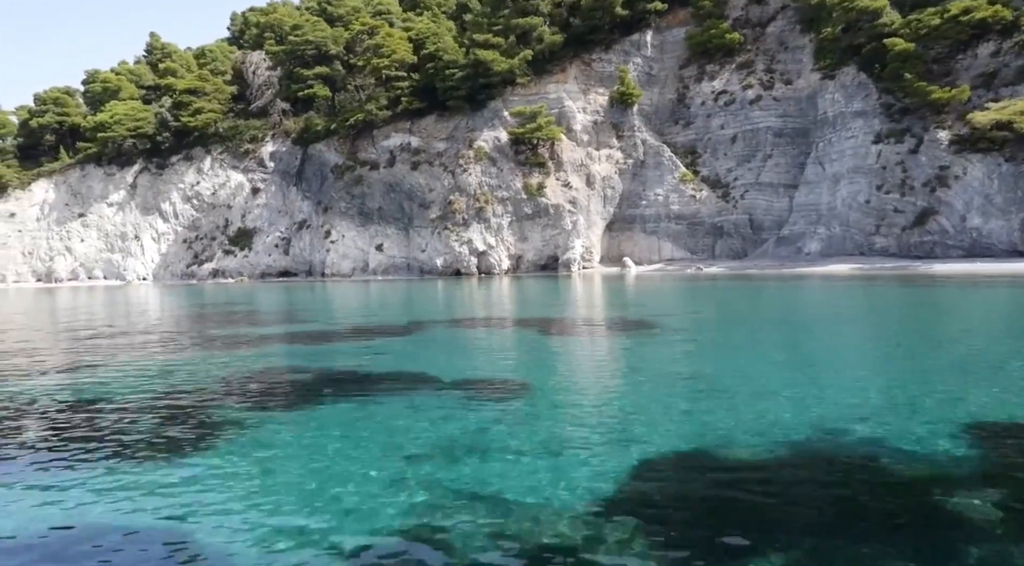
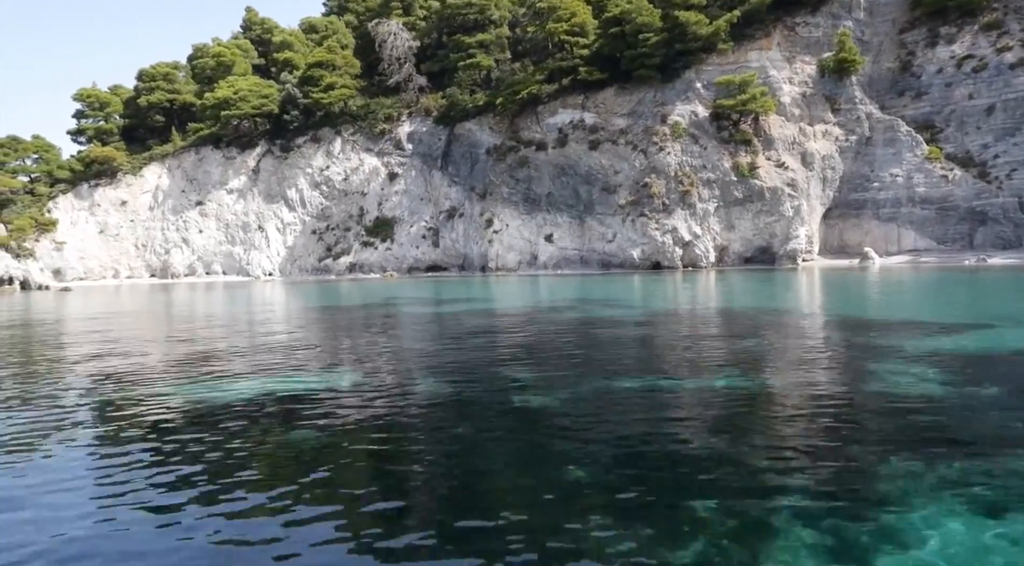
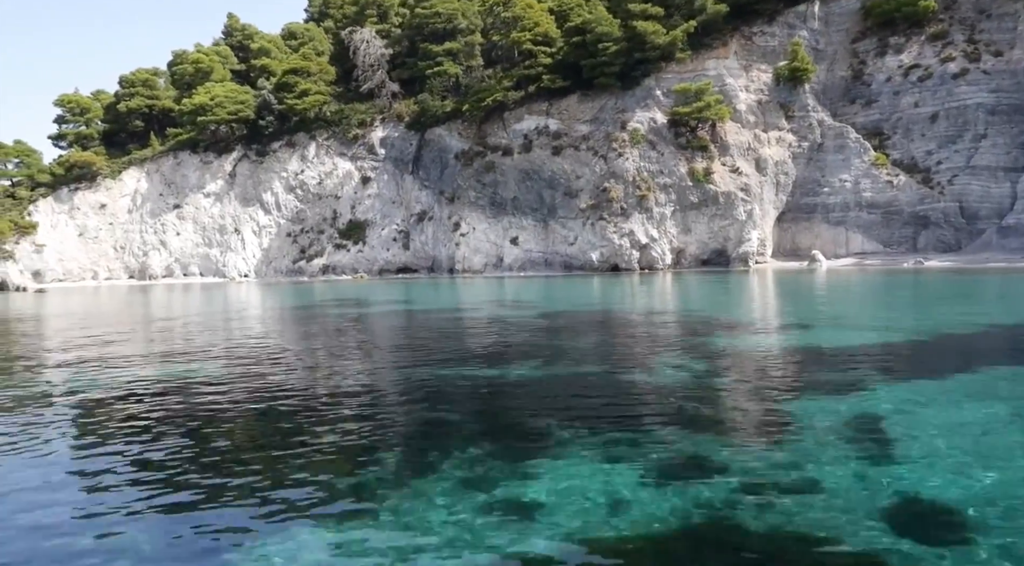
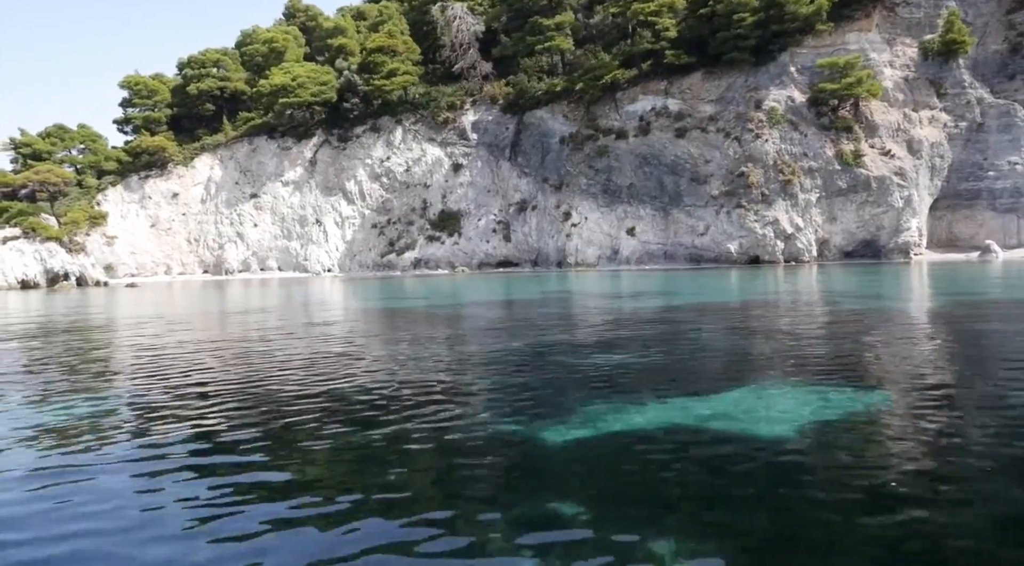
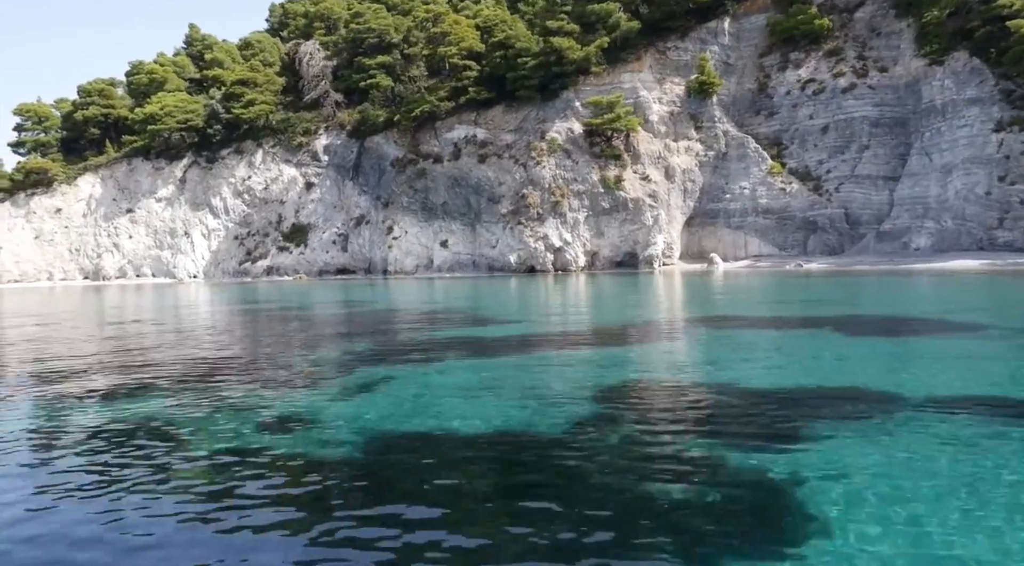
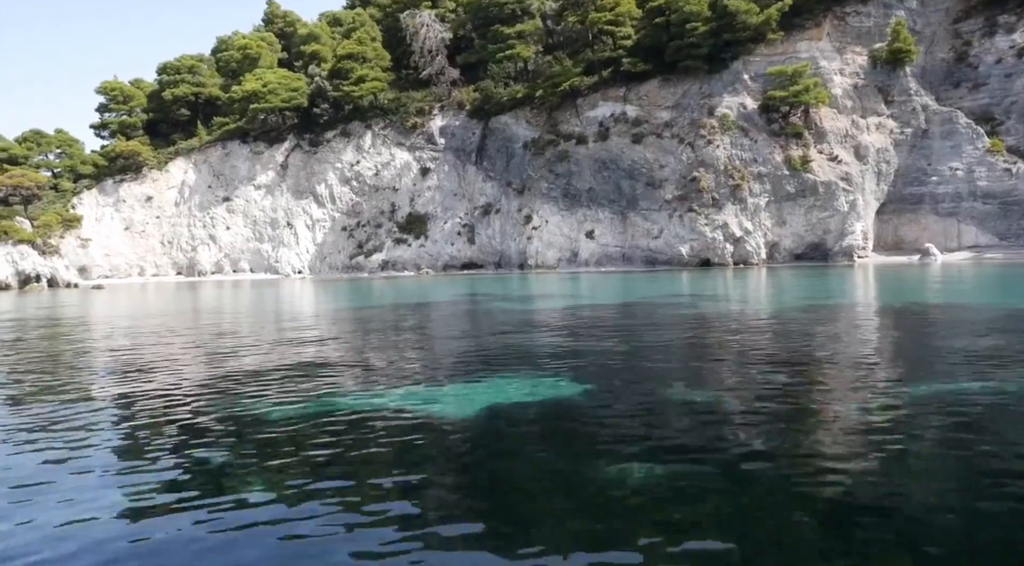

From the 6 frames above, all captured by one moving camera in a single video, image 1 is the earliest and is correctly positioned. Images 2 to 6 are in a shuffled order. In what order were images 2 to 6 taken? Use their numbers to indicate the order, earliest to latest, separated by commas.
5, 3, 2, 6, 4
